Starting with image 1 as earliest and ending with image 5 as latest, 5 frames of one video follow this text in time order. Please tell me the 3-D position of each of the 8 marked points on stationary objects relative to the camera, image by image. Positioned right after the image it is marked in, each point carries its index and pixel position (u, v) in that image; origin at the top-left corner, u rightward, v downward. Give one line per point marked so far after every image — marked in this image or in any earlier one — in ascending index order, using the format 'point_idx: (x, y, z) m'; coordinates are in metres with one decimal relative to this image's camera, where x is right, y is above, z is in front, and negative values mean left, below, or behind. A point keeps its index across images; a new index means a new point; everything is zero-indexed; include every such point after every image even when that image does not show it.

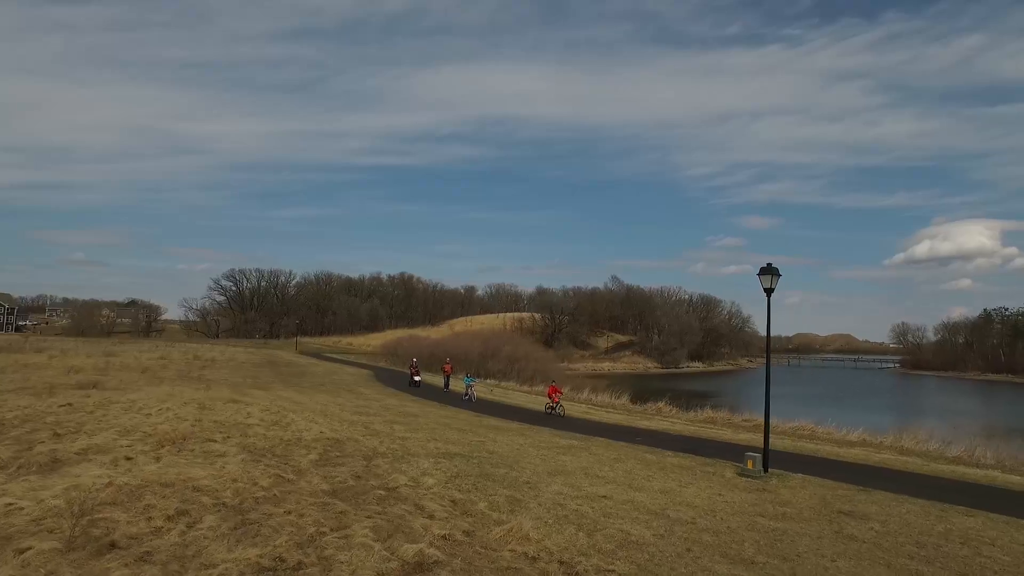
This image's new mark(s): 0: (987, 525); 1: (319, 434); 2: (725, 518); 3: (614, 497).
0: (+8.0, -4.0, +10.0) m
1: (-4.4, -3.3, +13.7) m
2: (+3.3, -3.6, +9.4) m
3: (+1.7, -3.6, +10.1) m
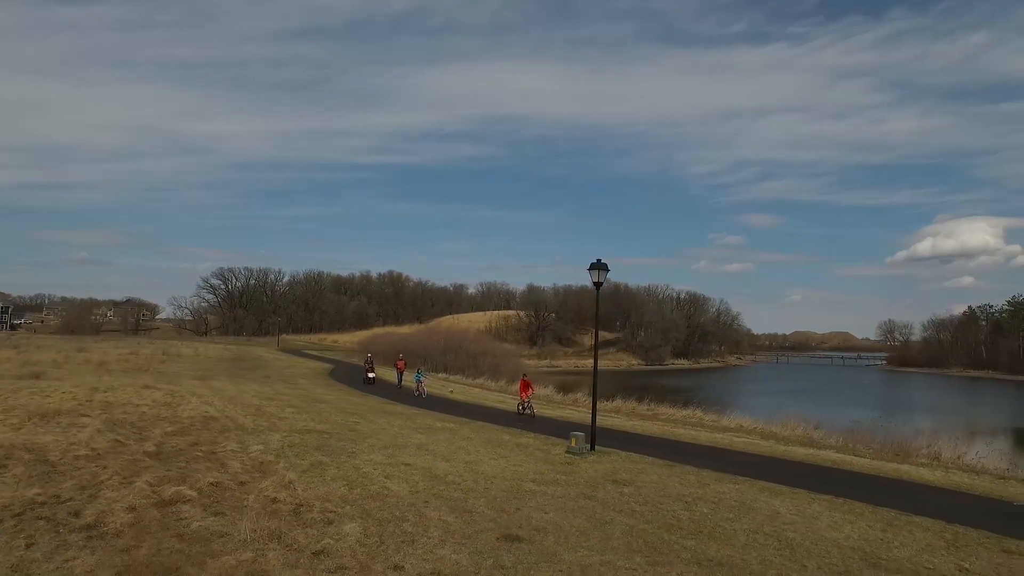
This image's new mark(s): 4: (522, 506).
0: (+4.3, -4.0, +11.8) m
1: (-8.0, -3.3, +15.5) m
2: (-0.3, -3.6, +11.1) m
3: (-2.0, -3.5, +11.9) m
4: (+0.1, -3.5, +9.6) m
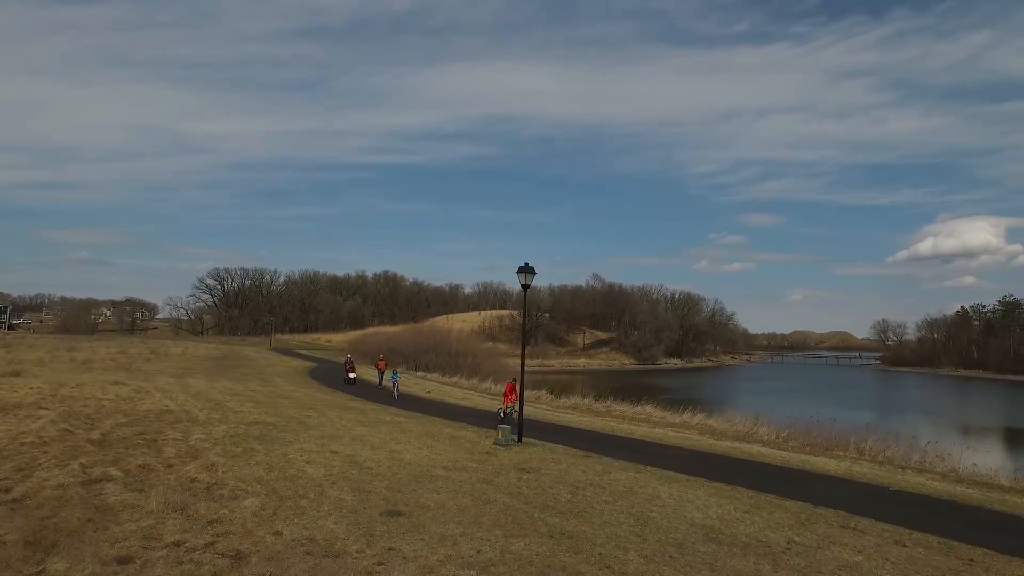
0: (+2.5, -4.0, +12.9) m
1: (-9.8, -3.3, +16.7) m
2: (-2.1, -3.7, +12.3) m
3: (-3.7, -3.6, +13.1) m
4: (-1.7, -3.6, +10.8) m
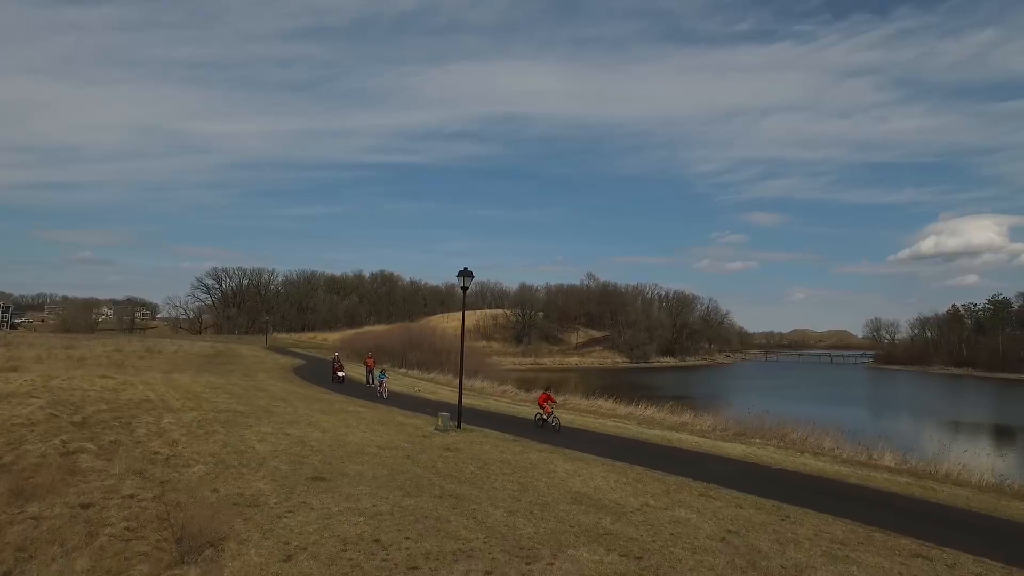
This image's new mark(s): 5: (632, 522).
0: (+0.7, -4.1, +14.8) m
1: (-11.6, -3.4, +18.6) m
2: (-3.9, -3.7, +14.2) m
3: (-5.5, -3.7, +15.0) m
4: (-3.4, -3.7, +12.7) m
5: (+1.9, -3.8, +9.7) m
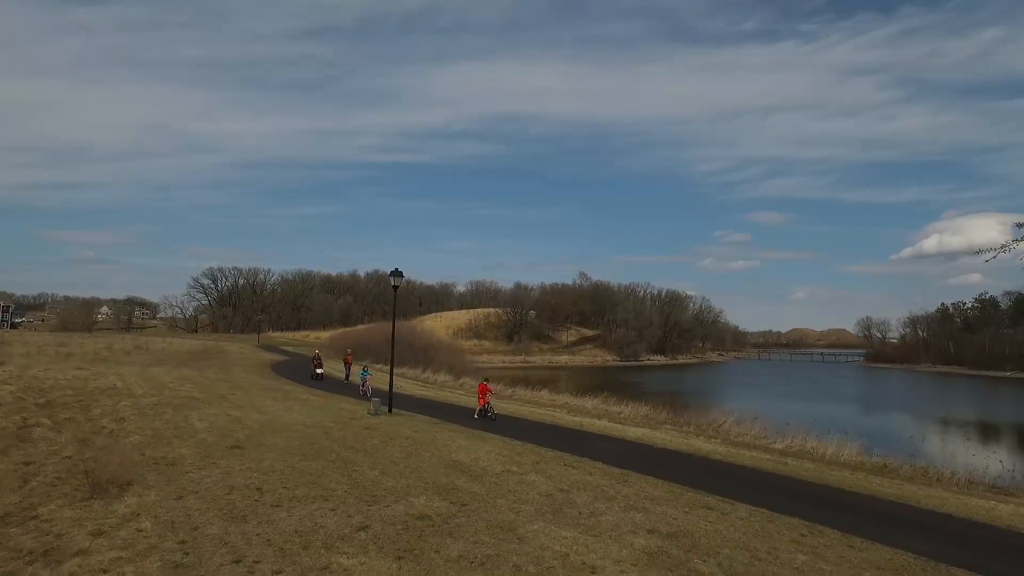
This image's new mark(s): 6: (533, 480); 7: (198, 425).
0: (-1.7, -4.1, +16.9) m
1: (-14.0, -3.4, +20.8) m
2: (-6.4, -3.7, +16.3) m
3: (-8.0, -3.7, +17.1) m
4: (-5.9, -3.7, +14.8) m
5: (-0.6, -3.8, +11.7) m
6: (+0.5, -3.9, +12.2) m
7: (-8.0, -3.5, +15.5) m
